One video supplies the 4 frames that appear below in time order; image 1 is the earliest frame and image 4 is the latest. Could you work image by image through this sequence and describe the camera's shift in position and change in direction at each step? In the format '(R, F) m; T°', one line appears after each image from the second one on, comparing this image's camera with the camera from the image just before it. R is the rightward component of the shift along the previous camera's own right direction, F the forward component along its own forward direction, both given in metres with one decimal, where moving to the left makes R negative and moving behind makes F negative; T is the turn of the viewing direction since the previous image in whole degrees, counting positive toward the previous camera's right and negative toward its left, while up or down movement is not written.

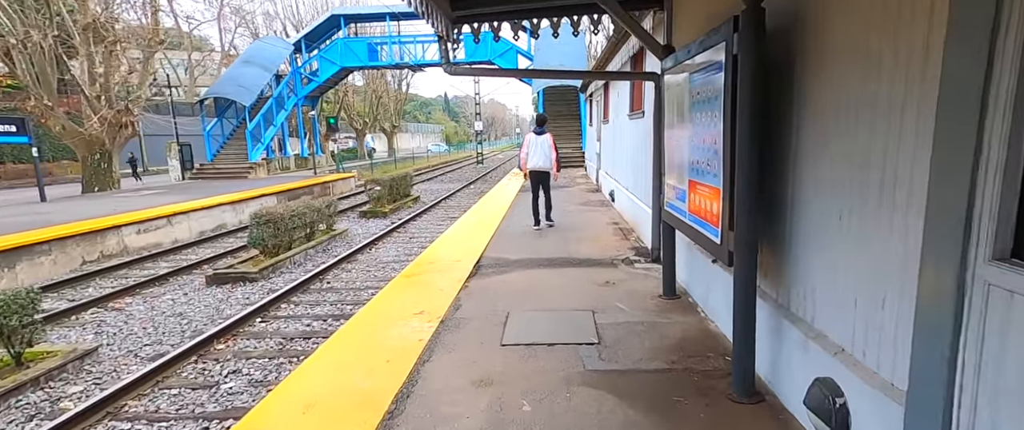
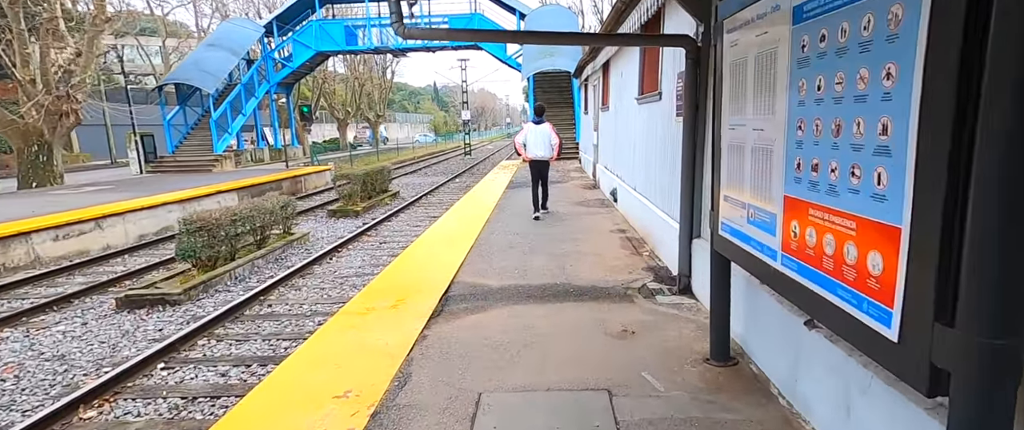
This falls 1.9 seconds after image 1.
(+0.1, +1.5) m; +1°
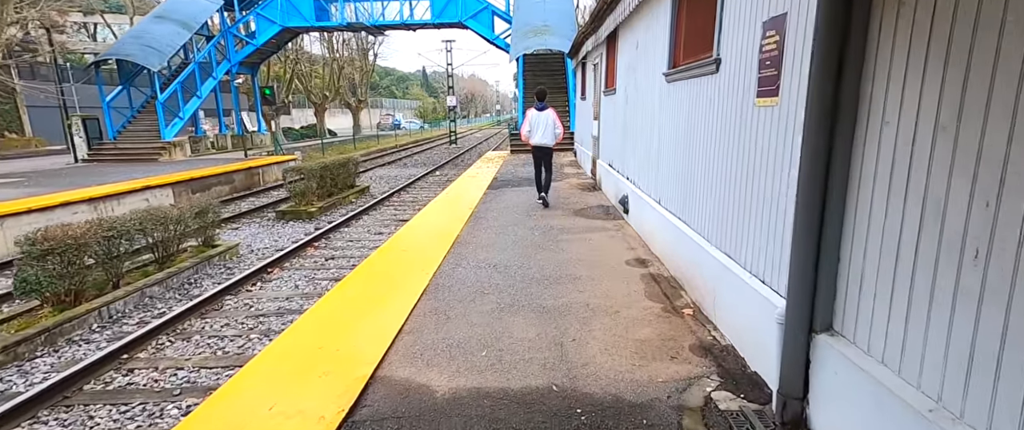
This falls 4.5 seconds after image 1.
(+0.1, +2.0) m; +1°
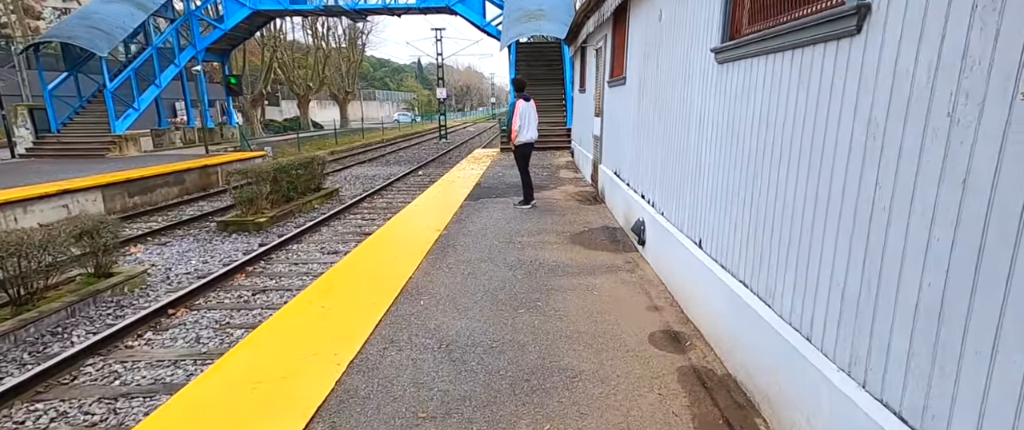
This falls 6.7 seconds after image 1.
(+0.2, +1.7) m; 0°
